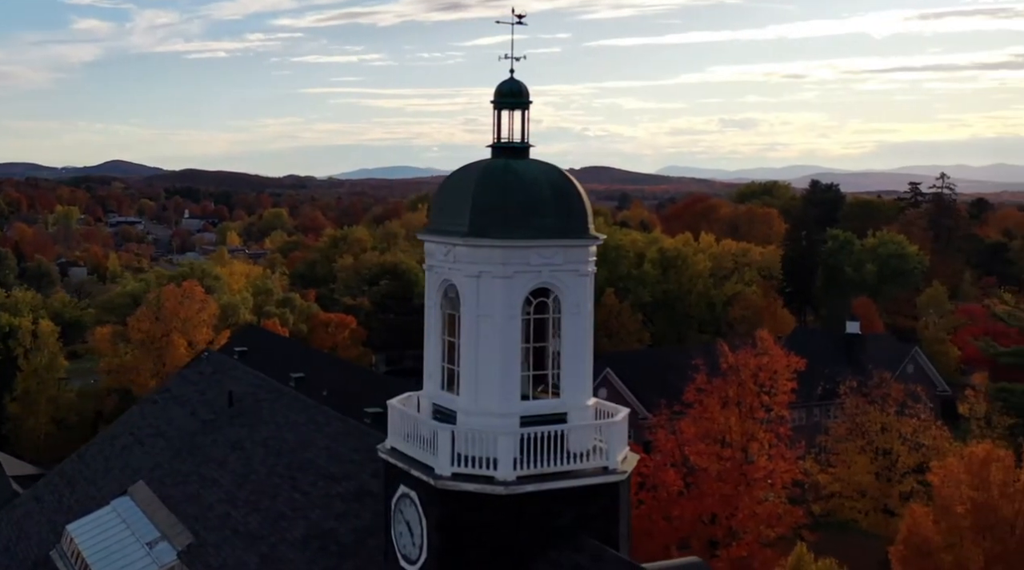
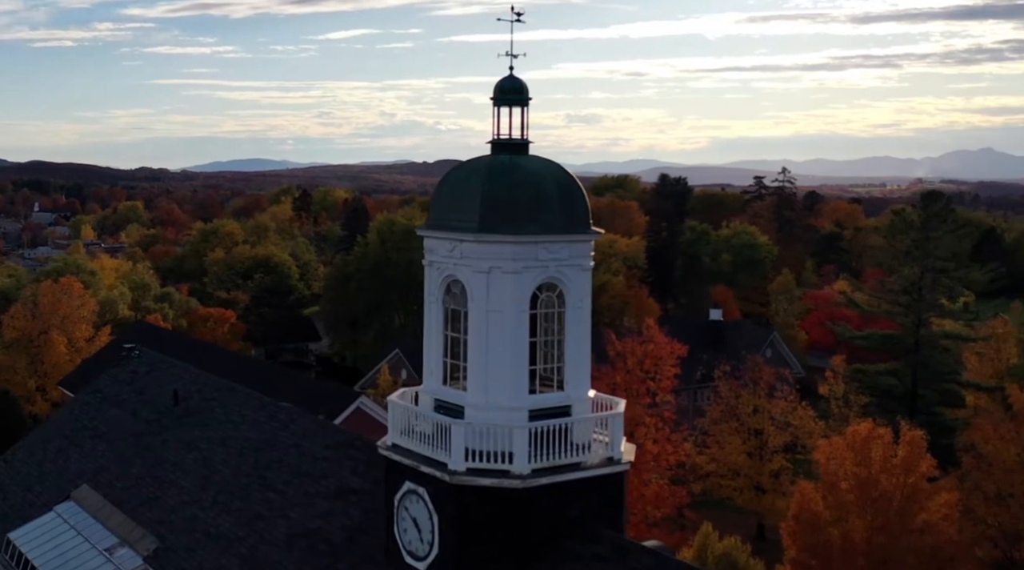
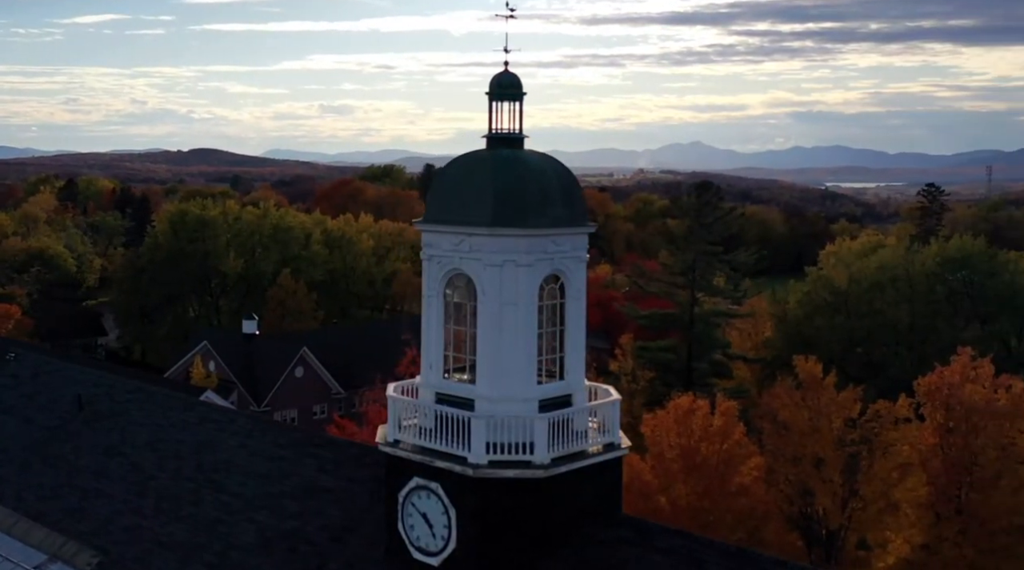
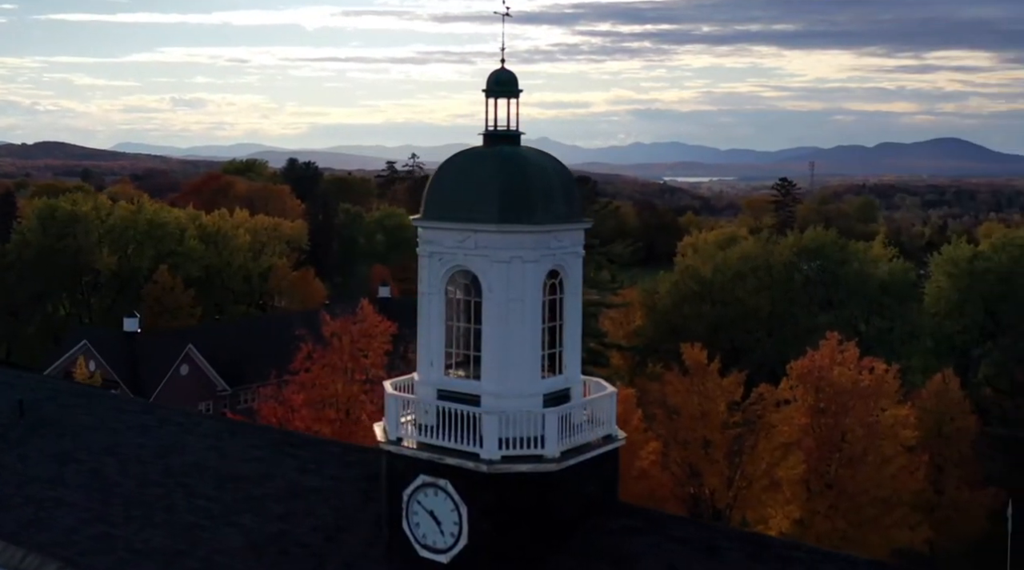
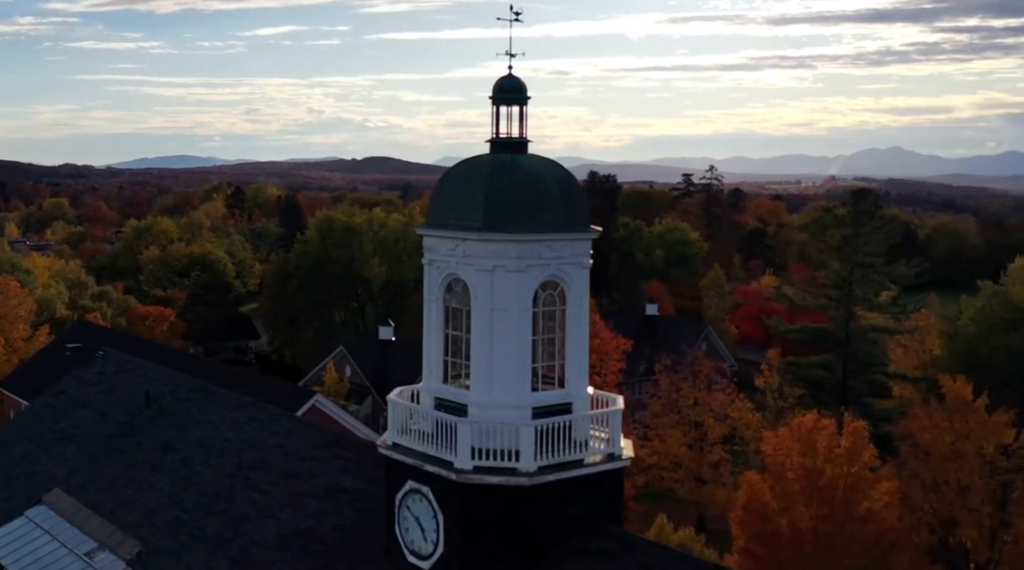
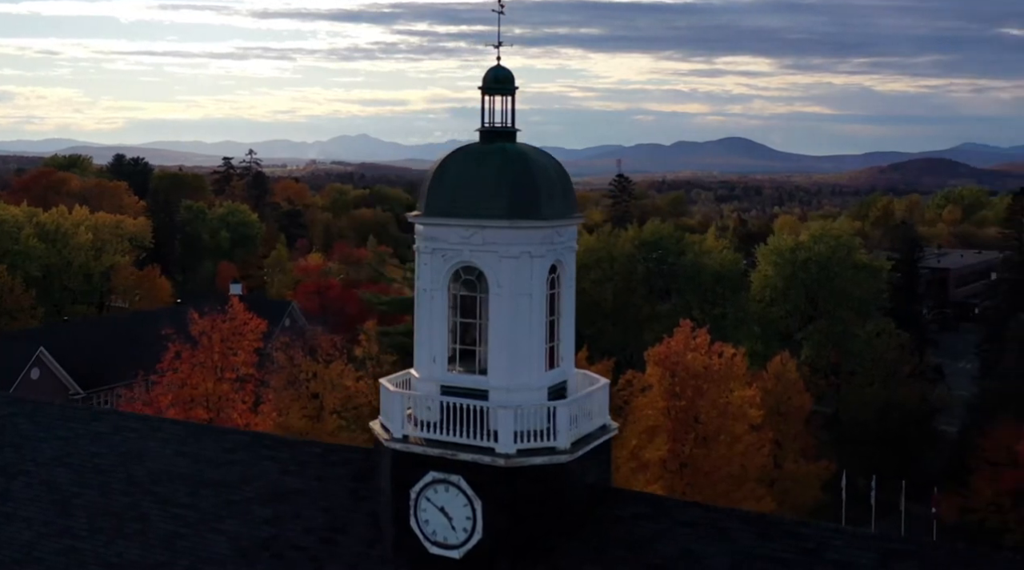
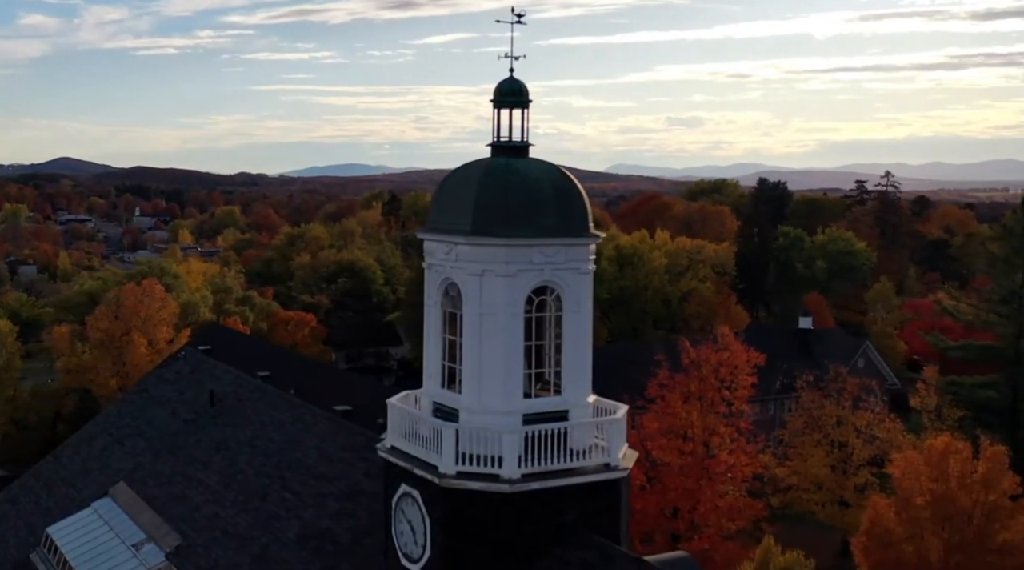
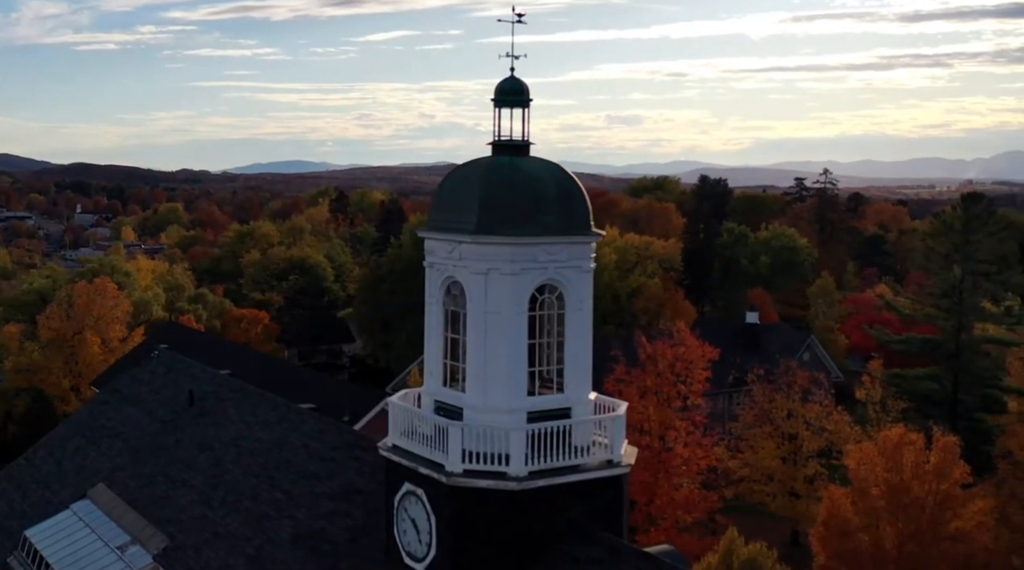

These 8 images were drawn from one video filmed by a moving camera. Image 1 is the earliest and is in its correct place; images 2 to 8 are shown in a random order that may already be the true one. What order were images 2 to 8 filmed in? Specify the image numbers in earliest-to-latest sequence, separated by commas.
7, 8, 2, 5, 3, 4, 6
